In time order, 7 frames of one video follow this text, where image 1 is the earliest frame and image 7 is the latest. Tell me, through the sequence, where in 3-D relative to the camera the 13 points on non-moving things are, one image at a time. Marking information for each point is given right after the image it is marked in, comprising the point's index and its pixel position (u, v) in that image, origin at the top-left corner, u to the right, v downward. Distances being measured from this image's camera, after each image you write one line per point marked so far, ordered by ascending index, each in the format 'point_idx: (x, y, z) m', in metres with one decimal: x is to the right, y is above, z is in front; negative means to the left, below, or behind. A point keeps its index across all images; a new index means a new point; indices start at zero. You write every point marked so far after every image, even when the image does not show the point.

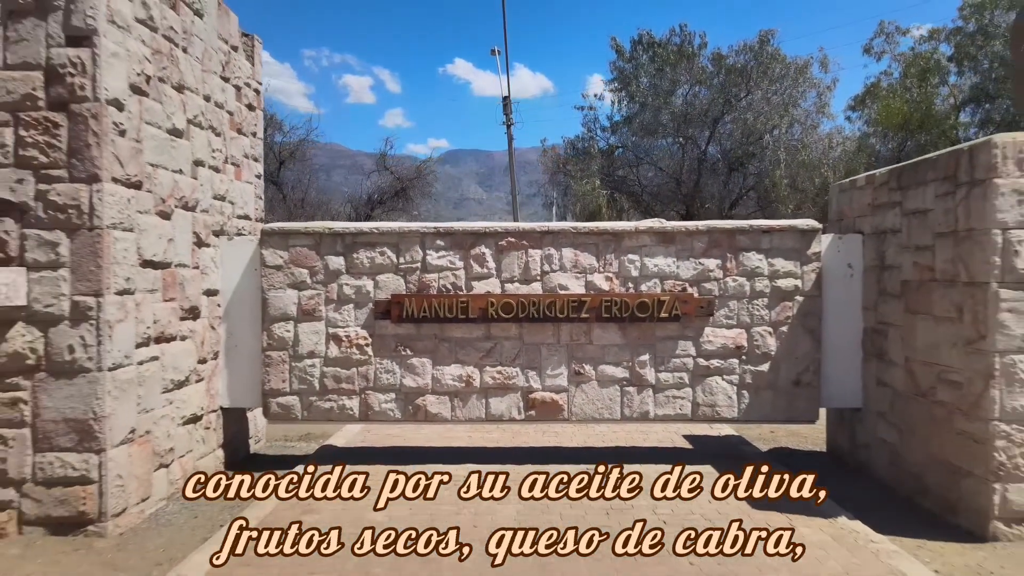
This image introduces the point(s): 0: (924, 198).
0: (+2.5, +0.5, +4.4) m
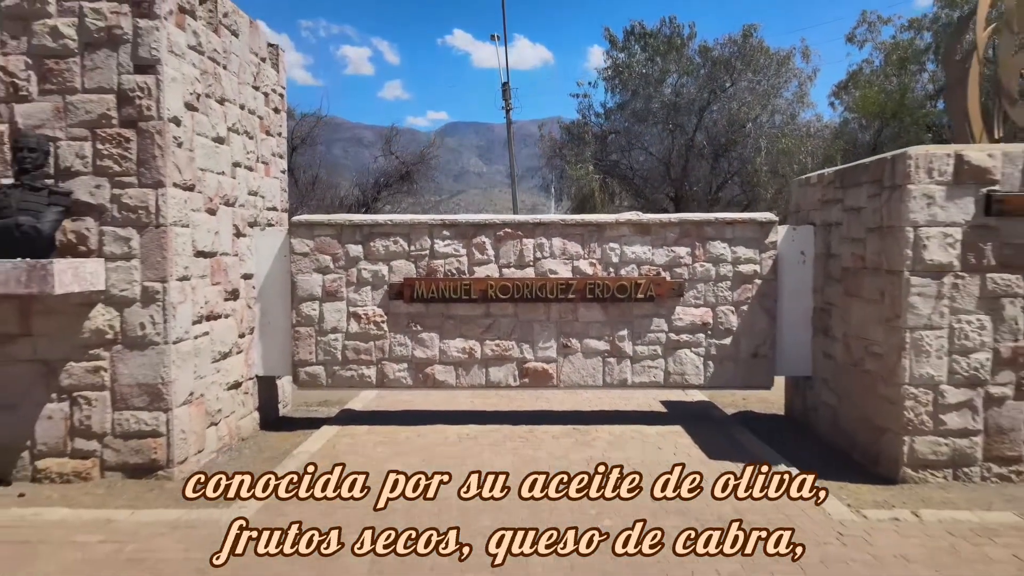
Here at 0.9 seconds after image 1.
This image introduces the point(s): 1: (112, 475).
0: (+2.4, +0.6, +5.1) m
1: (-2.5, -1.2, +4.7) m
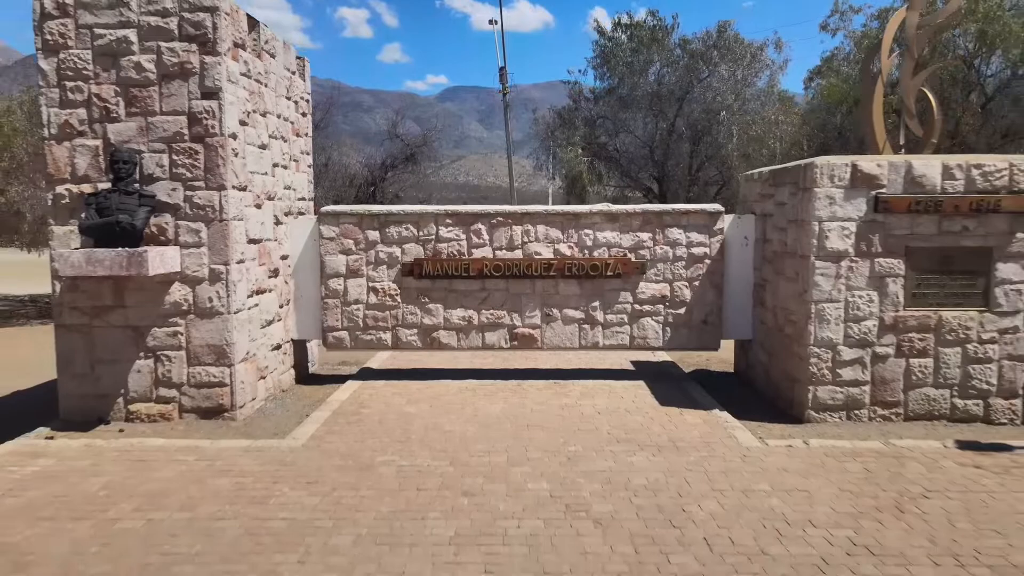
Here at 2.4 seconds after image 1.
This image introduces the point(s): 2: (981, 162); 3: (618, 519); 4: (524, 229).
0: (+2.3, +0.8, +6.3) m
1: (-2.6, -1.0, +6.0) m
2: (+3.6, +1.0, +5.6) m
3: (+0.6, -1.2, +4.0) m
4: (+0.1, +0.6, +7.2) m
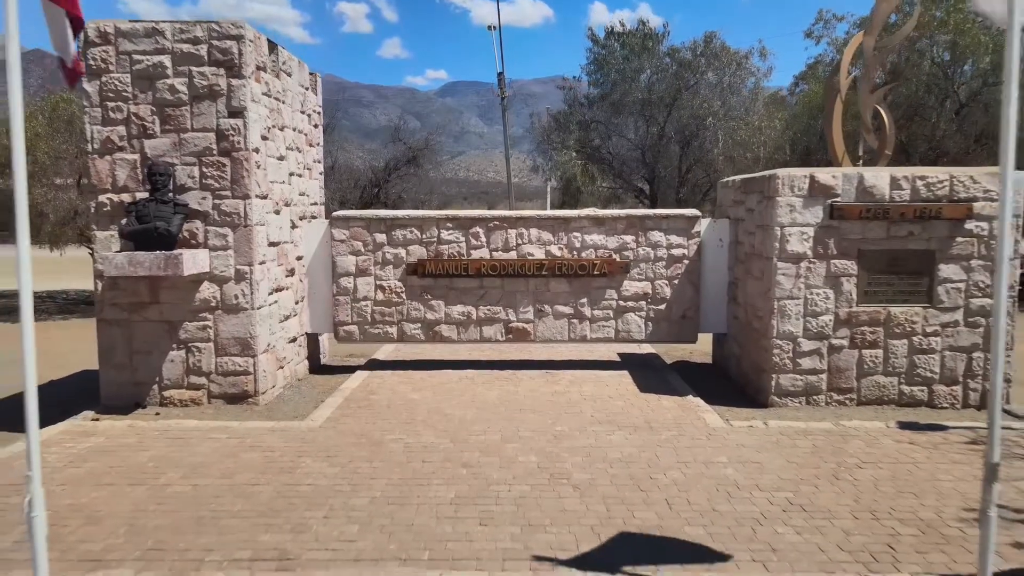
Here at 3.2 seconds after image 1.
0: (+2.3, +0.8, +7.0) m
1: (-2.7, -1.0, +6.7) m
2: (+3.5, +1.0, +6.3) m
3: (+0.5, -1.2, +4.7) m
4: (+0.1, +0.6, +7.9) m
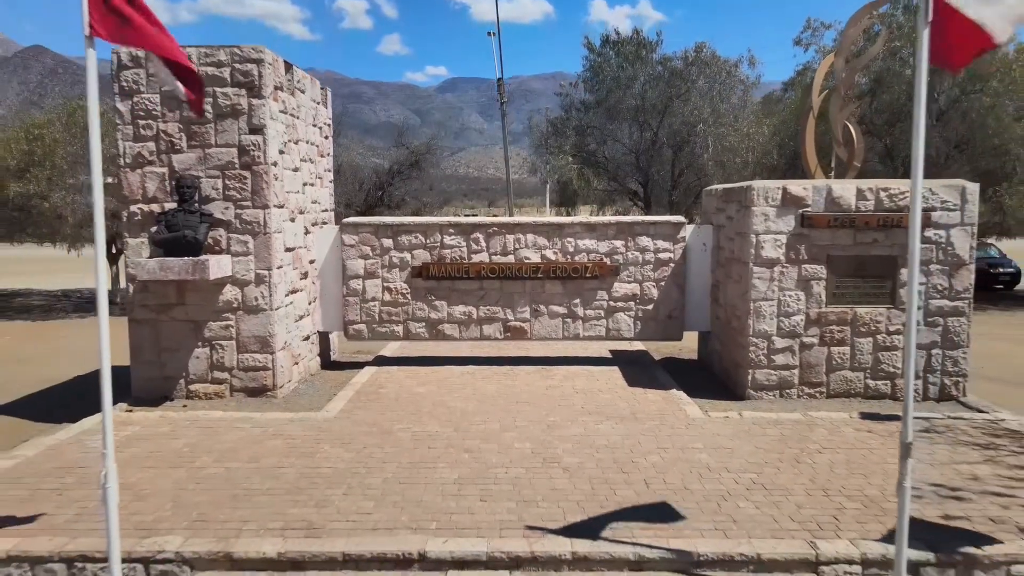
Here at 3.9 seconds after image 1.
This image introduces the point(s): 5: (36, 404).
0: (+2.3, +0.8, +7.6) m
1: (-2.7, -1.0, +7.3) m
2: (+3.5, +0.9, +6.8) m
3: (+0.5, -1.3, +5.3) m
4: (0.0, +0.6, +8.4) m
5: (-5.2, -1.3, +8.1) m
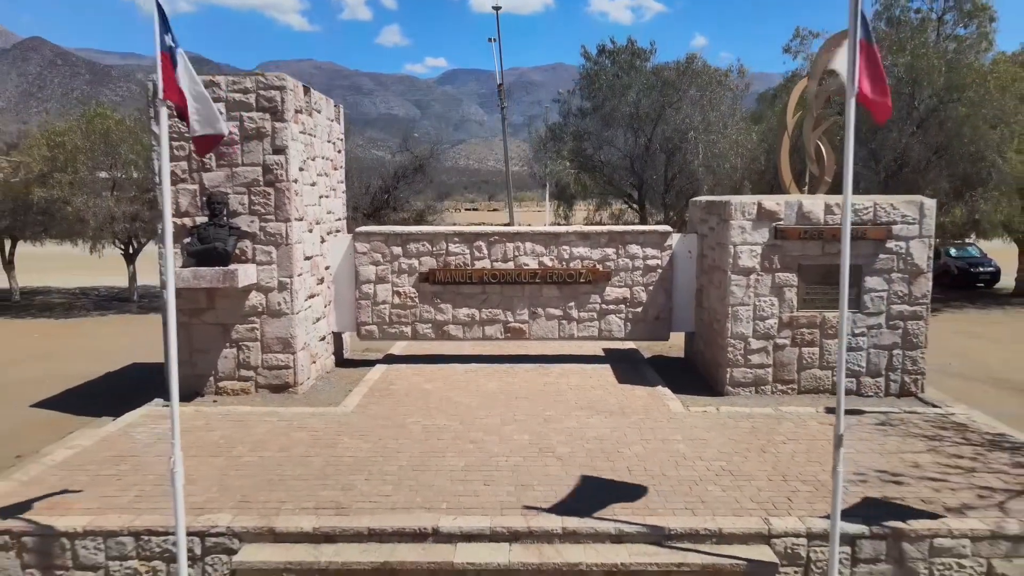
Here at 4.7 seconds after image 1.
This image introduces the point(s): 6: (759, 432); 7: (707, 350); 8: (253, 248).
0: (+2.3, +0.7, +8.3) m
1: (-2.7, -1.1, +8.0) m
2: (+3.5, +0.9, +7.5) m
3: (+0.5, -1.4, +6.0) m
4: (0.0, +0.5, +9.1) m
5: (-5.2, -1.3, +8.8) m
6: (+2.2, -1.3, +6.5) m
7: (+2.3, -0.7, +8.5) m
8: (-2.7, +0.4, +7.8) m
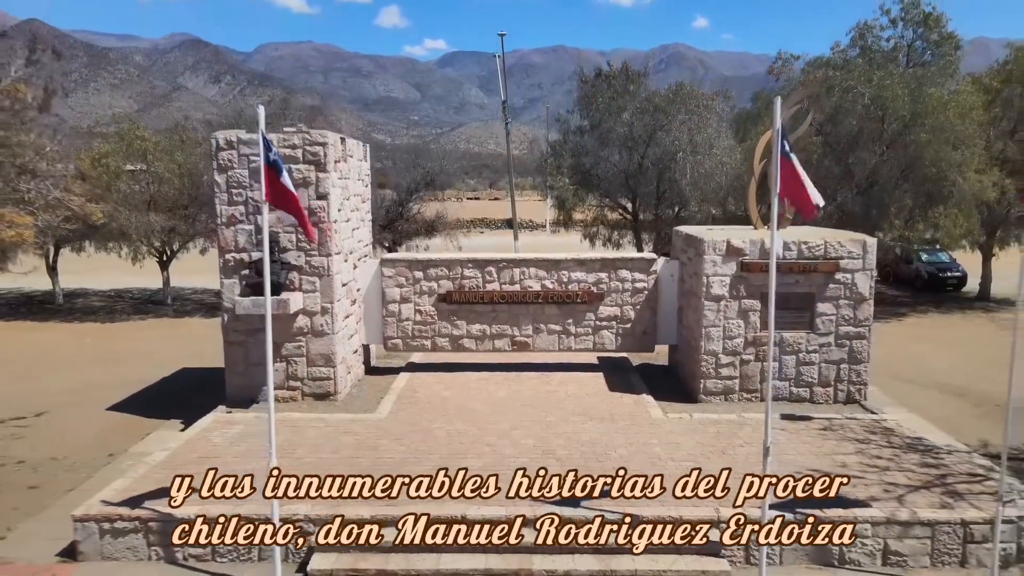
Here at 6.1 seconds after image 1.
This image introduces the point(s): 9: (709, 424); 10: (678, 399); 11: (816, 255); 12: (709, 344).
0: (+2.4, +0.4, +9.7) m
1: (-2.6, -1.4, +9.4) m
2: (+3.6, +0.6, +8.9) m
3: (+0.6, -1.7, +7.4) m
4: (+0.1, +0.3, +10.5) m
5: (-5.1, -1.6, +10.3) m
6: (+2.3, -1.6, +8.0) m
7: (+2.4, -1.0, +10.0) m
8: (-2.6, +0.1, +9.2) m
9: (+2.2, -1.6, +8.4) m
10: (+2.2, -1.4, +9.6) m
11: (+3.7, +0.4, +9.0) m
12: (+2.4, -0.7, +9.2) m
